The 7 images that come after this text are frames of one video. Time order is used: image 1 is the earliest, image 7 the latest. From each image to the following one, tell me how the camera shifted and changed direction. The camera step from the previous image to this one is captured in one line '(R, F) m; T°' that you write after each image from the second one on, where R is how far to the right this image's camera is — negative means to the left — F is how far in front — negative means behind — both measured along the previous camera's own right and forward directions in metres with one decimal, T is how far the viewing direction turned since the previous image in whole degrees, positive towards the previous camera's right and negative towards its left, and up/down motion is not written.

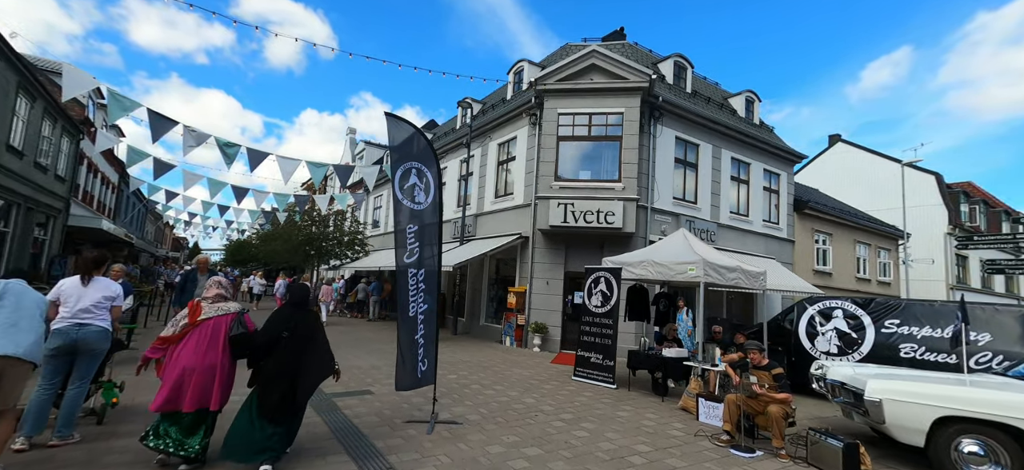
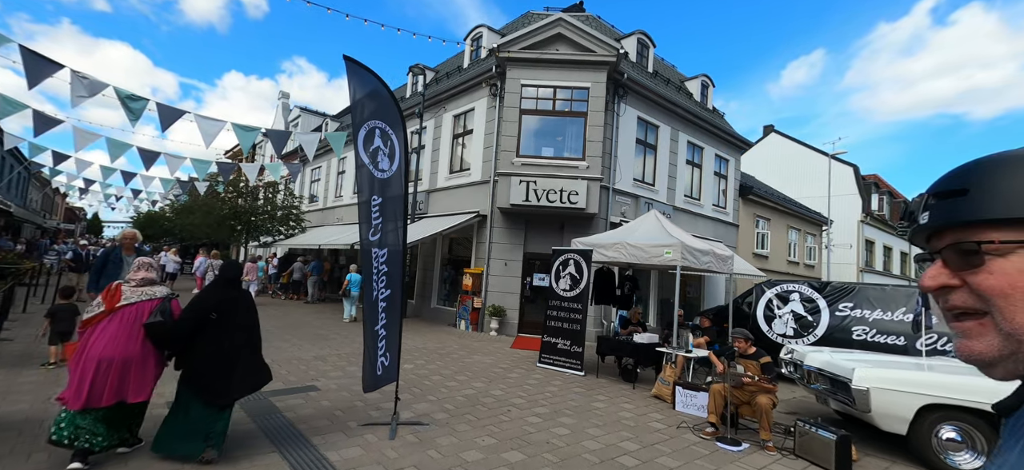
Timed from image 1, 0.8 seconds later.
(-0.3, +0.6) m; +8°
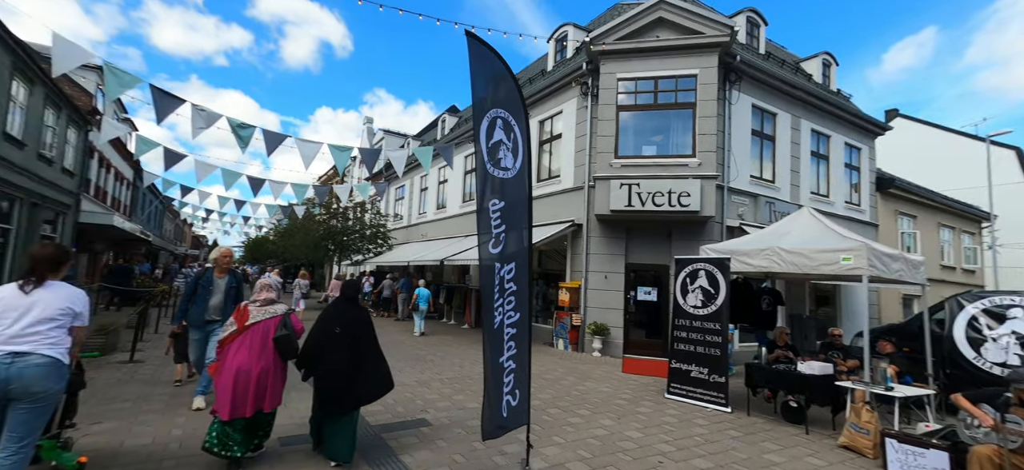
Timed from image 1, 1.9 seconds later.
(-0.6, +0.8) m; -9°
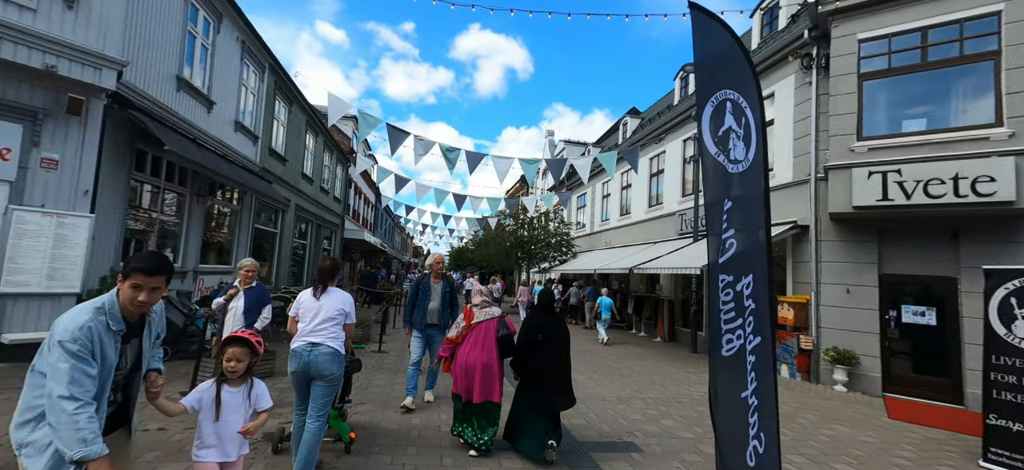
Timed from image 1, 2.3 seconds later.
(-0.3, +0.3) m; -23°
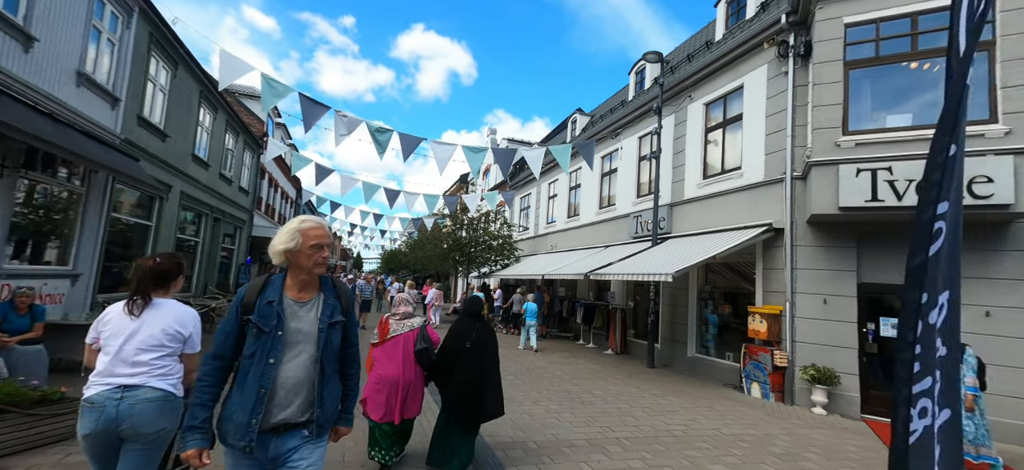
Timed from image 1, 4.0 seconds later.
(0.0, +1.4) m; +8°
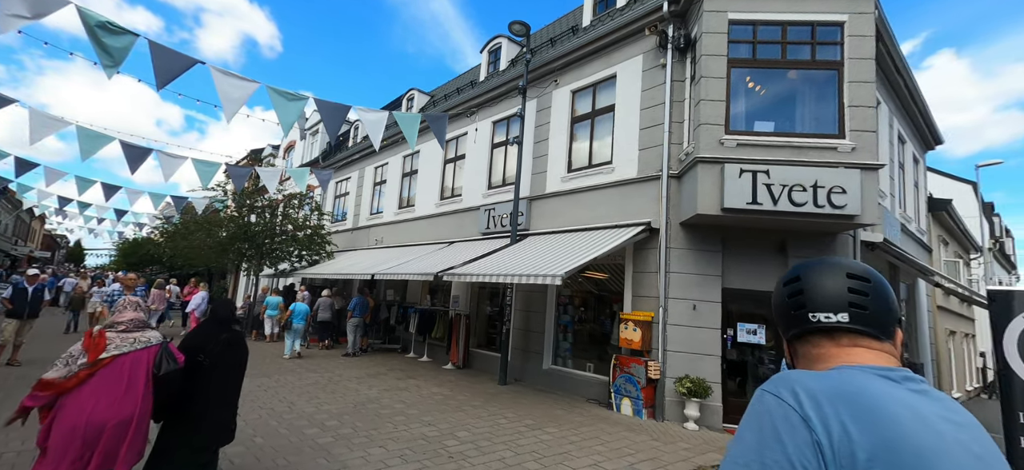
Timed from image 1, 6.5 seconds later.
(-0.4, +2.4) m; +24°
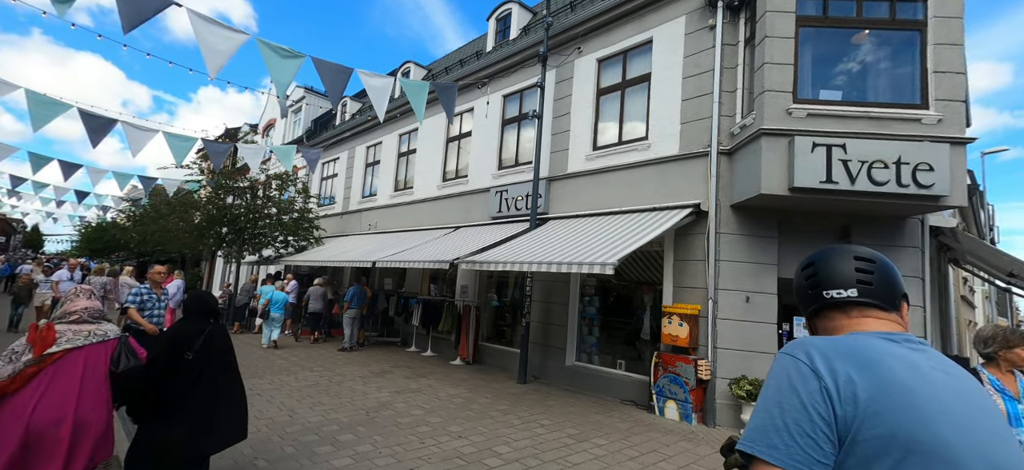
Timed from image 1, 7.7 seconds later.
(-0.8, +1.0) m; +2°
